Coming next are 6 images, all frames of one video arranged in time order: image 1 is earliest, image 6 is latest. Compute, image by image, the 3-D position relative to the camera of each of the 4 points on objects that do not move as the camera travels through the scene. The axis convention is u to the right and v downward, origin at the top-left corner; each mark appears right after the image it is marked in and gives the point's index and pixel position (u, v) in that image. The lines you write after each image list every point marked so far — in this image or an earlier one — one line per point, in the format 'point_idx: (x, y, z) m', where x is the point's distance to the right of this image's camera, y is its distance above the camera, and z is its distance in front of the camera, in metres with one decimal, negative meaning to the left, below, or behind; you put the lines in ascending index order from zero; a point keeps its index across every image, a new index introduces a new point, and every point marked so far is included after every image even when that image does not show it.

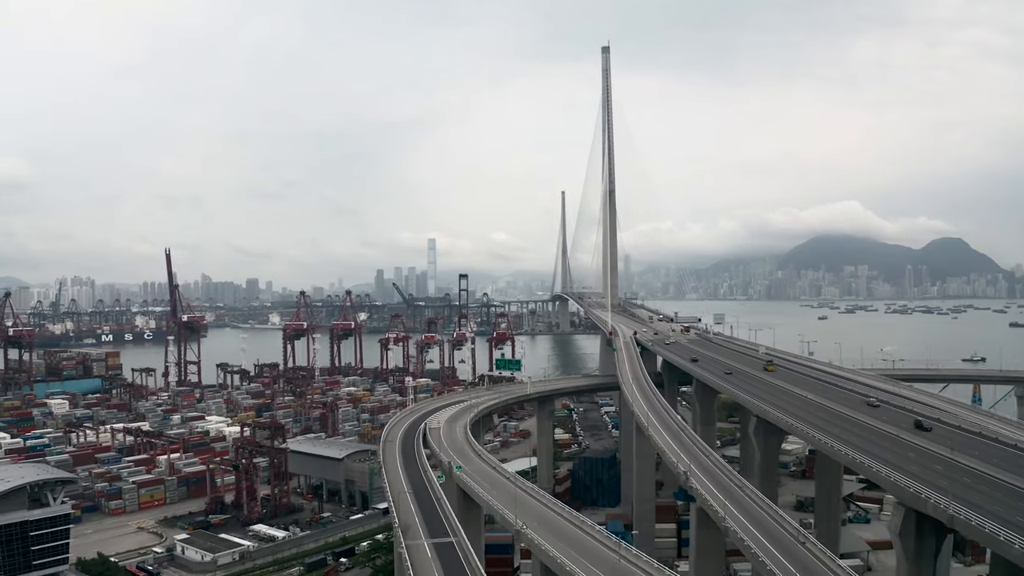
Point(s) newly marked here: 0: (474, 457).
0: (-1.1, -5.0, +18.4) m
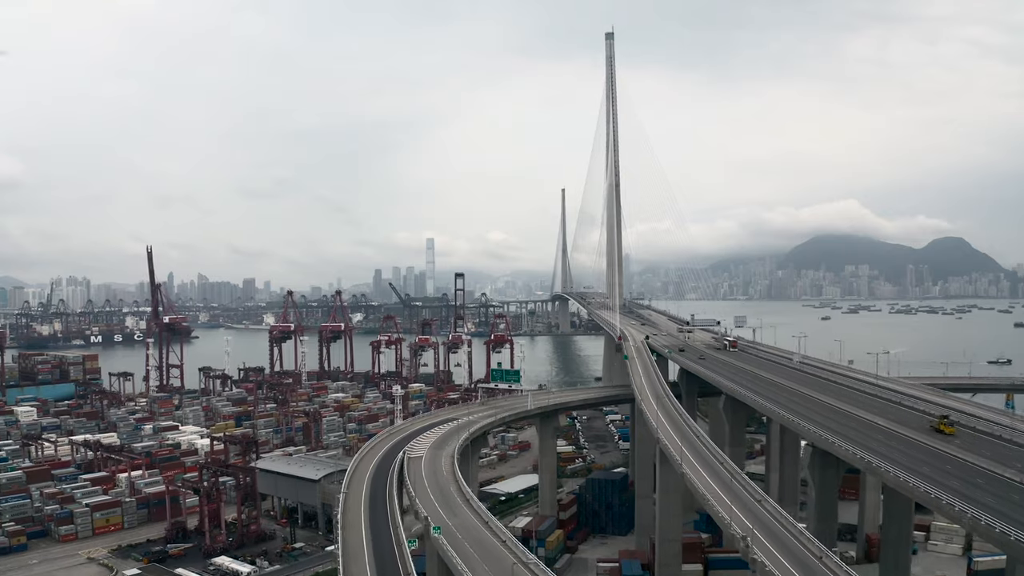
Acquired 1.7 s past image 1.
0: (-1.1, -5.0, +14.7) m
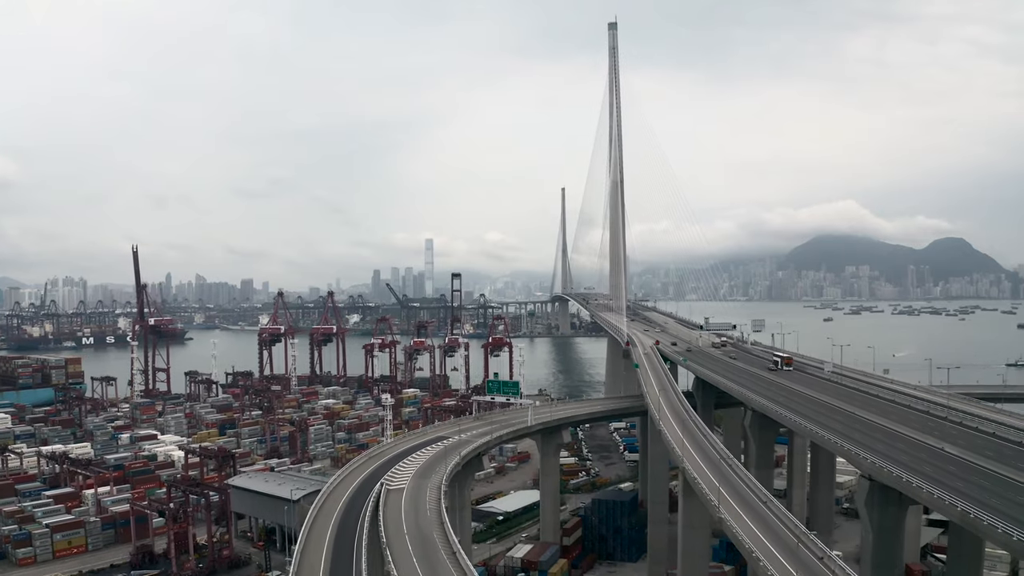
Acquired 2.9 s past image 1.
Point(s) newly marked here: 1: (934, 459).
0: (-1.2, -5.0, +12.1) m
1: (+11.4, -4.6, +17.5) m
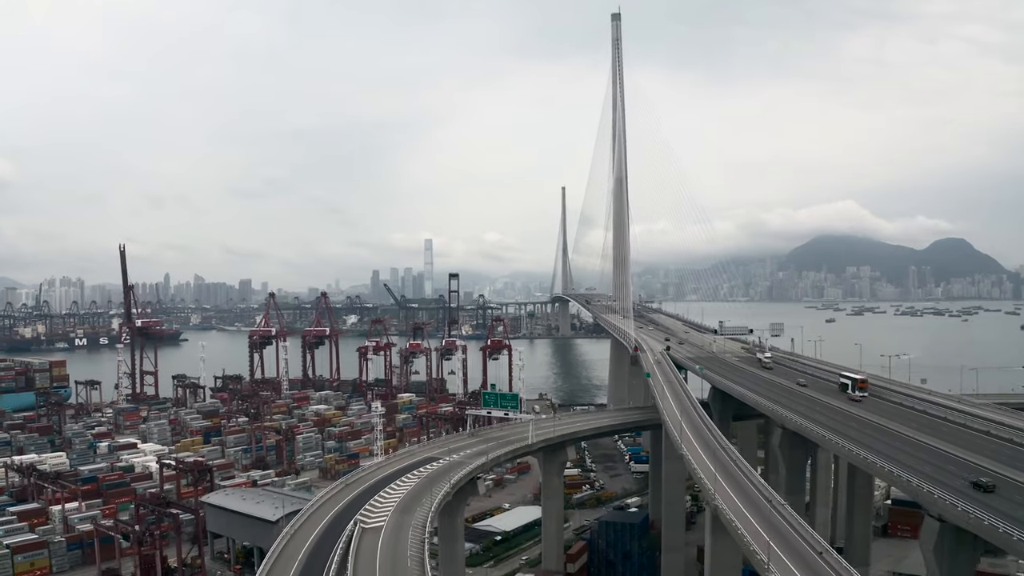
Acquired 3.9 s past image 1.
0: (-1.2, -5.0, +9.8) m
1: (+11.3, -4.6, +15.3) m
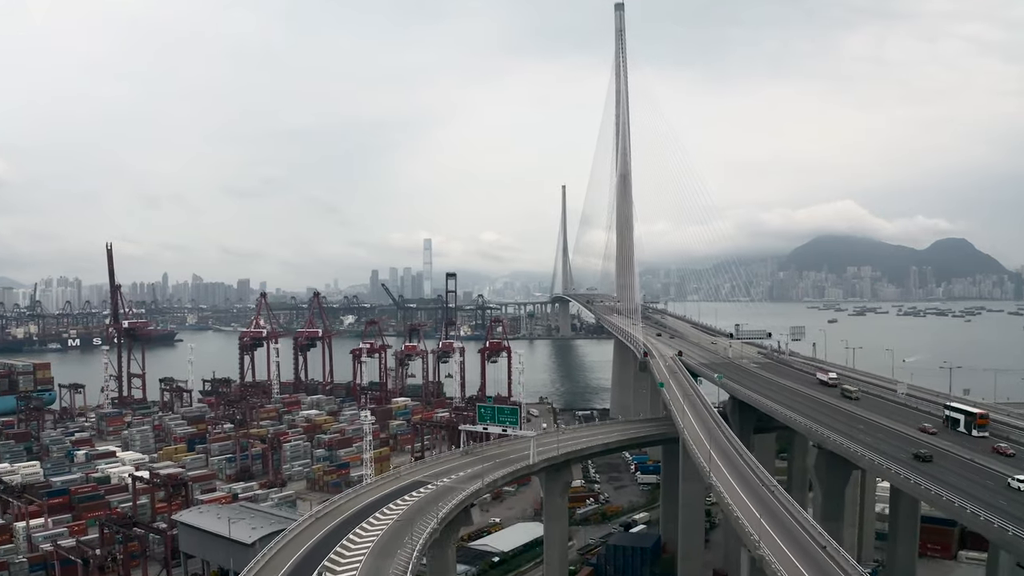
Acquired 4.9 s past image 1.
0: (-1.2, -5.1, +7.7) m
1: (+11.3, -4.6, +13.1) m
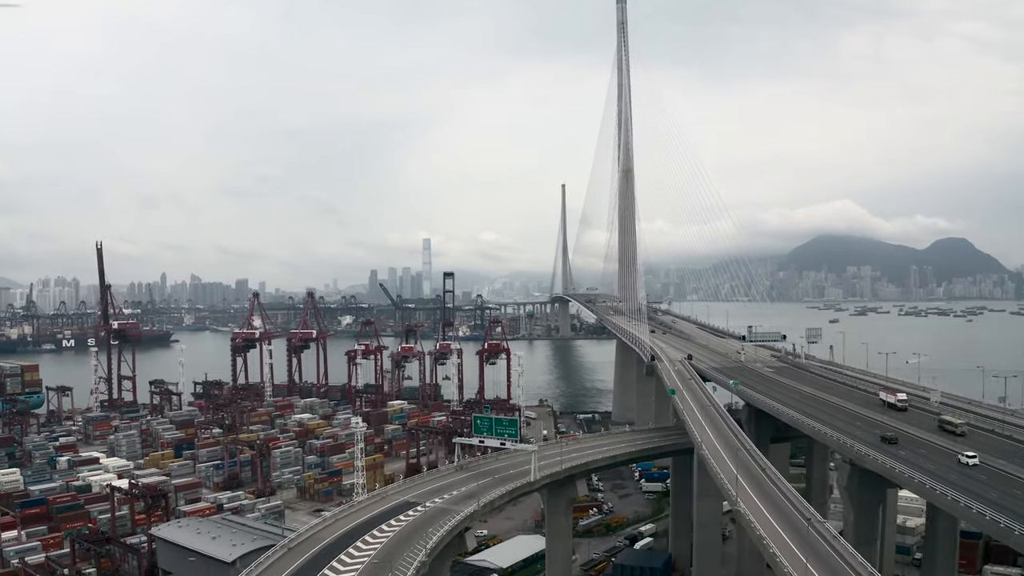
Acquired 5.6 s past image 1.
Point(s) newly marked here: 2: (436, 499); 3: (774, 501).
0: (-1.2, -5.0, +6.2) m
1: (+11.3, -4.6, +11.7) m
2: (-2.0, -5.5, +17.9) m
3: (+5.6, -4.5, +14.1) m
